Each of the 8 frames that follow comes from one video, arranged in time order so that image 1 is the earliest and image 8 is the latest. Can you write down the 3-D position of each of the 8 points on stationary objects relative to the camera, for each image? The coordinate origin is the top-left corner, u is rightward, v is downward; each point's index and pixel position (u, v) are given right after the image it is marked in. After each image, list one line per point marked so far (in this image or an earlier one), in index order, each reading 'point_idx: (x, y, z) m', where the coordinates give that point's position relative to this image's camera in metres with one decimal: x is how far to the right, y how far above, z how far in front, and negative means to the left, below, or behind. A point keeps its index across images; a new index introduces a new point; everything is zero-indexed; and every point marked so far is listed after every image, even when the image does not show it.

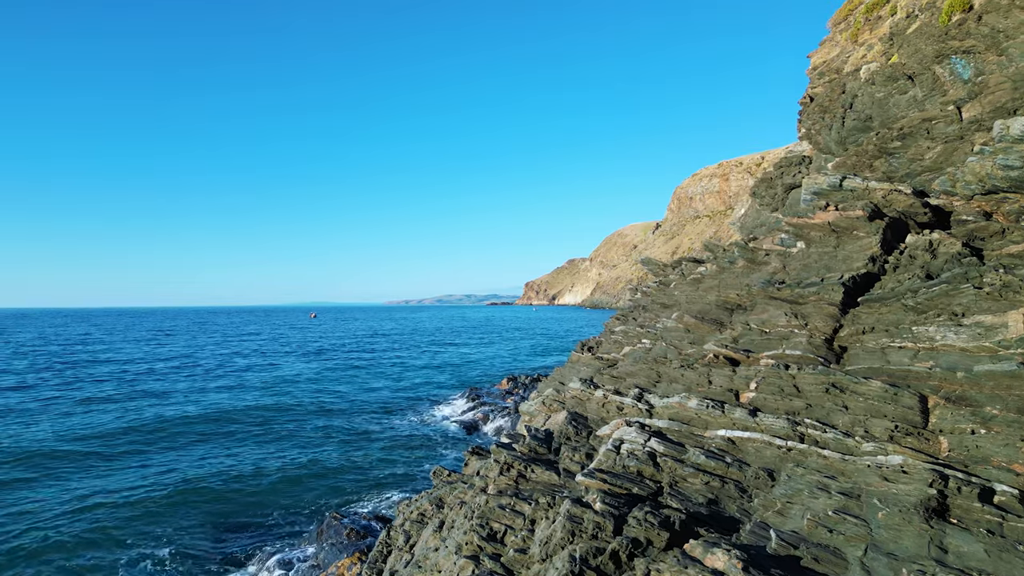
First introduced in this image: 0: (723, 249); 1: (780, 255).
0: (+4.6, +0.8, +15.8) m
1: (+5.0, +0.6, +13.8) m
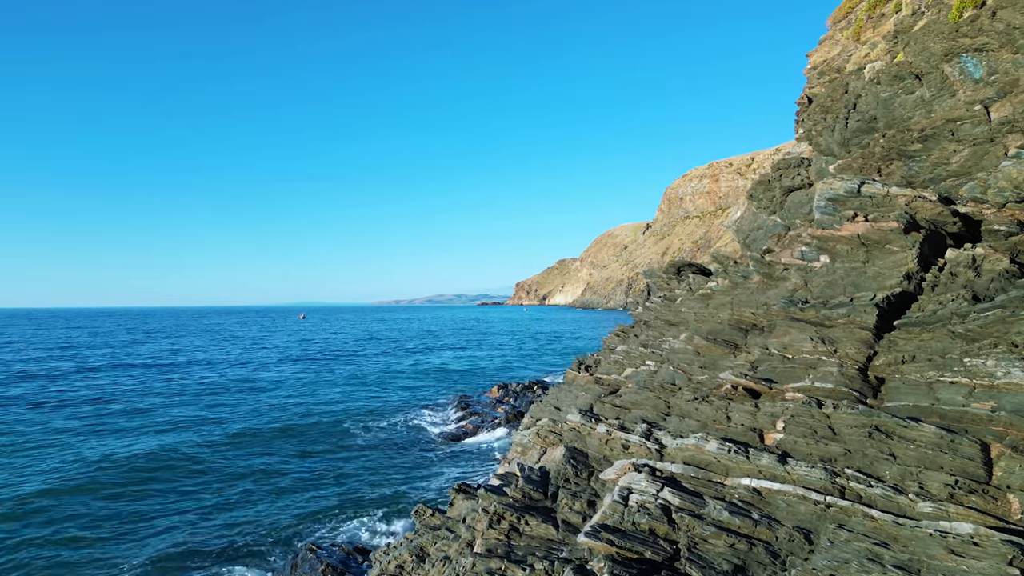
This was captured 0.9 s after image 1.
0: (+4.4, +0.5, +14.4) m
1: (+4.9, +0.3, +12.4) m
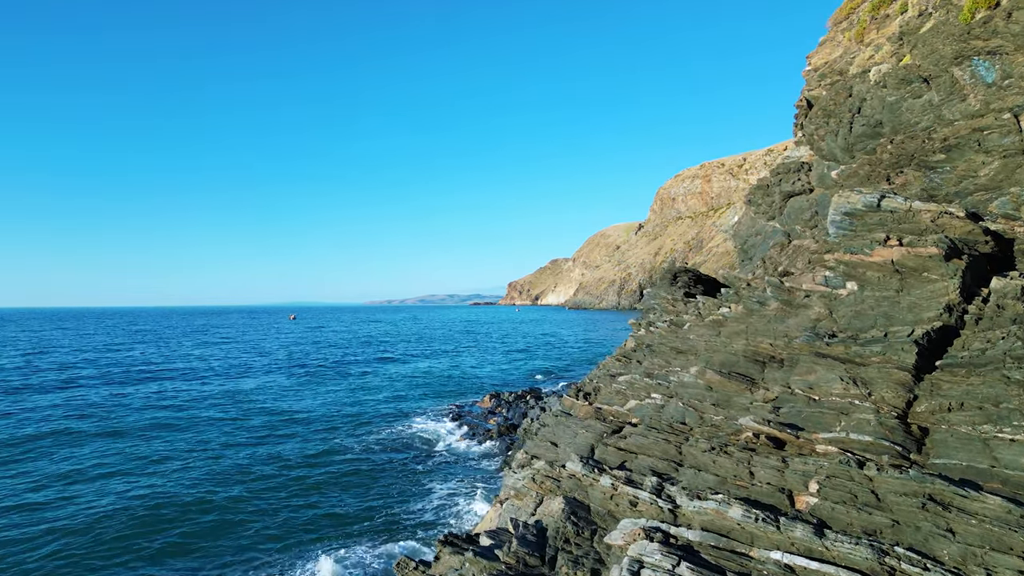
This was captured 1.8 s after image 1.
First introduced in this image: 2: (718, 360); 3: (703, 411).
0: (+4.2, +0.1, +13.2) m
1: (+4.7, -0.1, +11.2) m
2: (+3.3, -1.2, +11.9) m
3: (+2.9, -1.9, +11.2) m
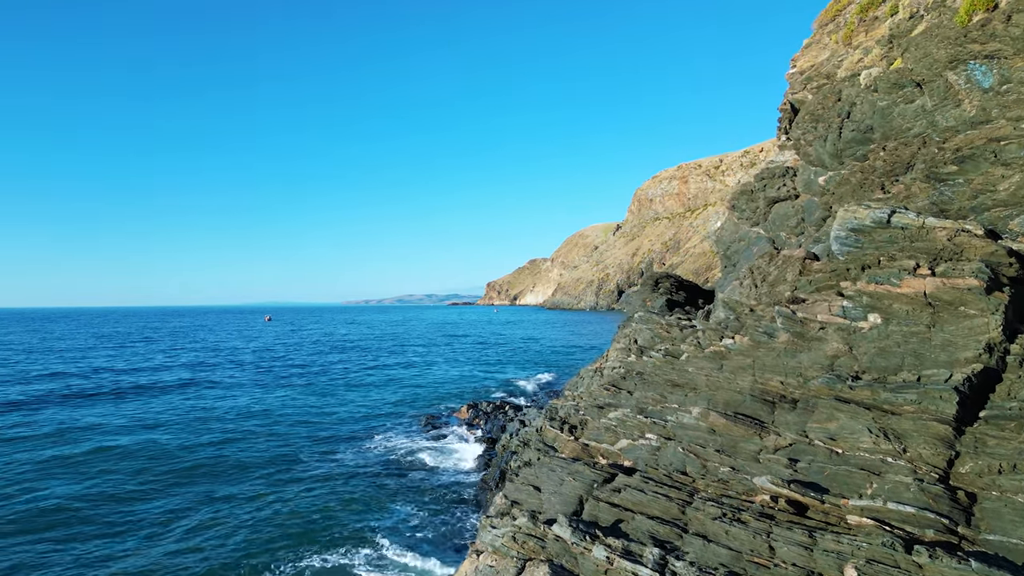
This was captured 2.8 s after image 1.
0: (+3.9, -0.4, +12.0) m
1: (+4.4, -0.6, +9.9) m
2: (+3.0, -1.6, +10.6) m
3: (+2.6, -2.3, +9.9) m
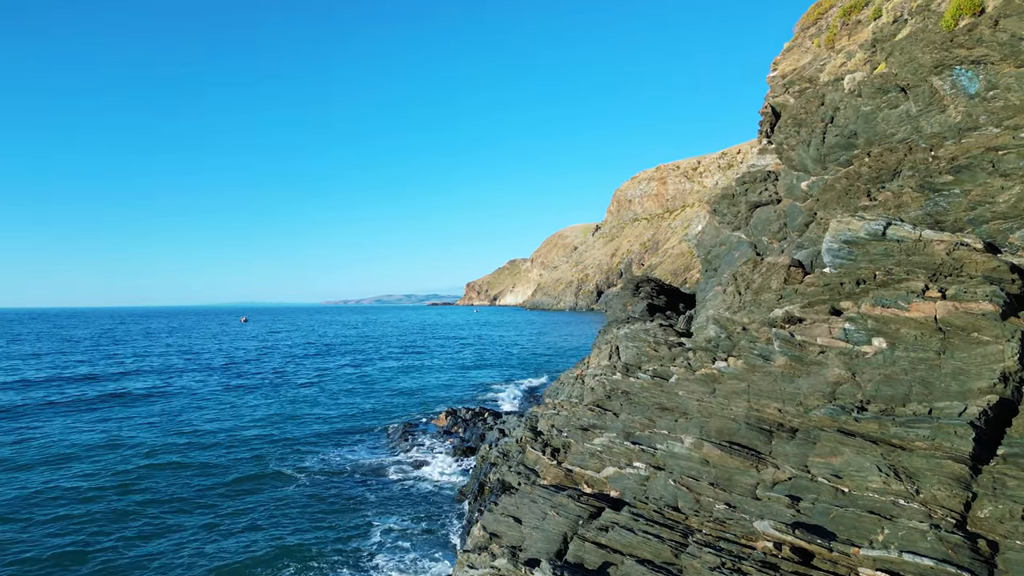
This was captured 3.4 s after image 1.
0: (+3.6, -0.6, +11.3) m
1: (+4.2, -0.8, +9.3) m
2: (+2.7, -1.9, +9.9) m
3: (+2.4, -2.6, +9.2) m
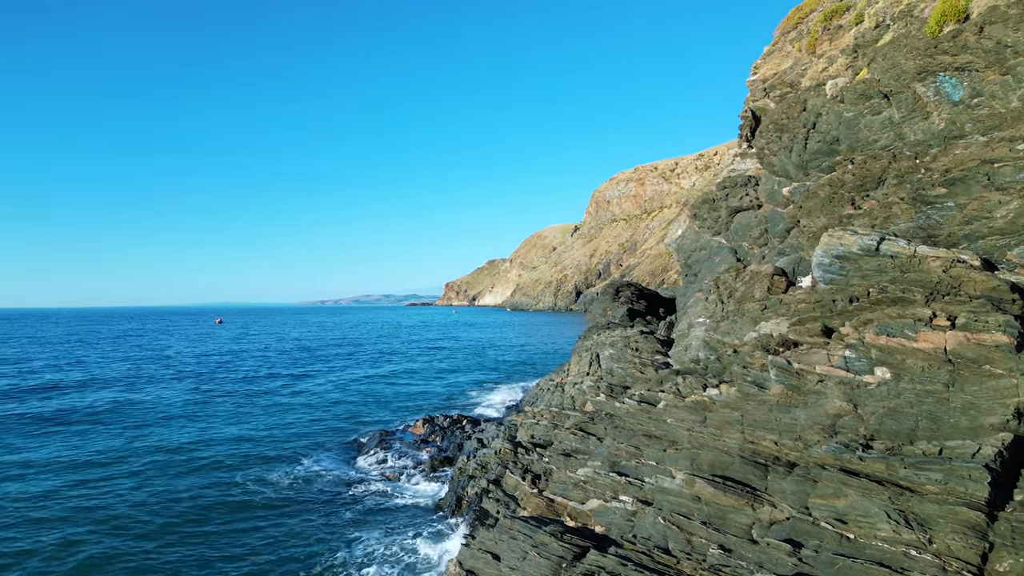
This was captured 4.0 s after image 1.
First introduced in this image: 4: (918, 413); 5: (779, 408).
0: (+3.2, -0.9, +10.7) m
1: (+3.9, -1.1, +8.7) m
2: (+2.5, -2.2, +9.3) m
3: (+2.1, -2.9, +8.6) m
4: (+4.4, -1.3, +7.9) m
5: (+3.4, -1.5, +9.2) m
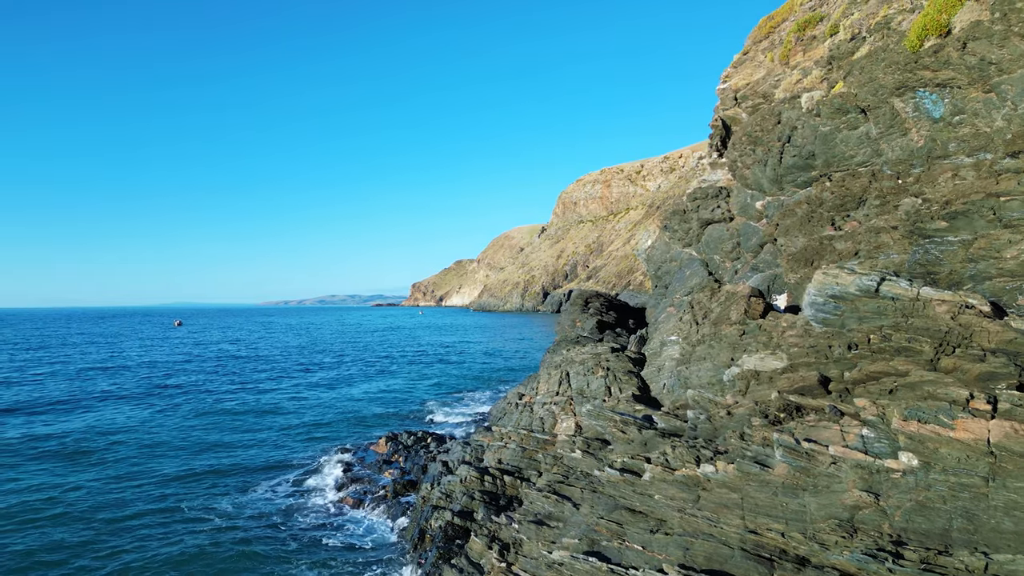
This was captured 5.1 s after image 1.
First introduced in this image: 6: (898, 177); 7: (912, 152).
0: (+2.8, -1.7, +9.5) m
1: (+3.6, -1.8, +7.5) m
2: (+2.1, -2.9, +8.1) m
3: (+1.8, -3.6, +7.3) m
4: (+4.0, -2.0, +6.7) m
5: (+3.0, -2.2, +8.0) m
6: (+9.3, +2.8, +17.8) m
7: (+9.4, +3.4, +17.4) m
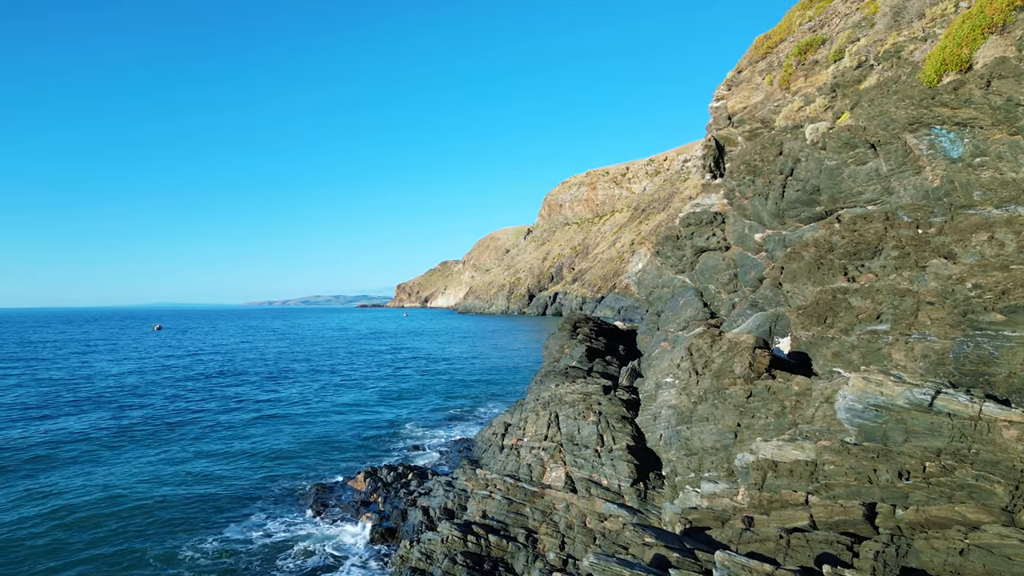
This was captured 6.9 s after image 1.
0: (+2.7, -3.2, +7.6) m
1: (+3.5, -3.4, +5.7) m
2: (+2.0, -4.4, +6.2) m
3: (+1.7, -5.1, +5.4) m
4: (+4.0, -3.5, +4.9) m
5: (+2.9, -3.7, +6.2) m
6: (+9.0, +1.3, +16.1) m
7: (+9.1, +1.9, +15.7) m
